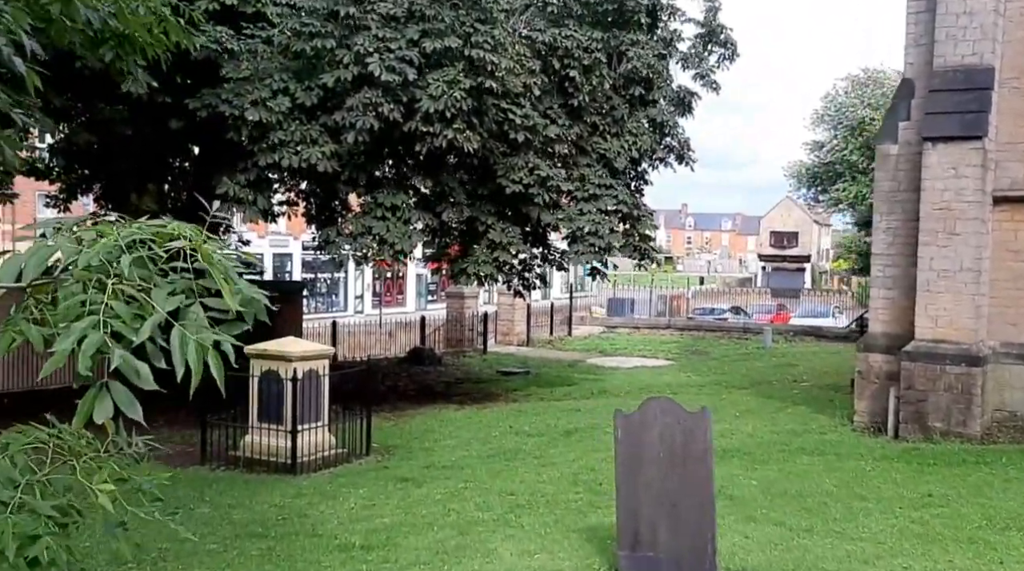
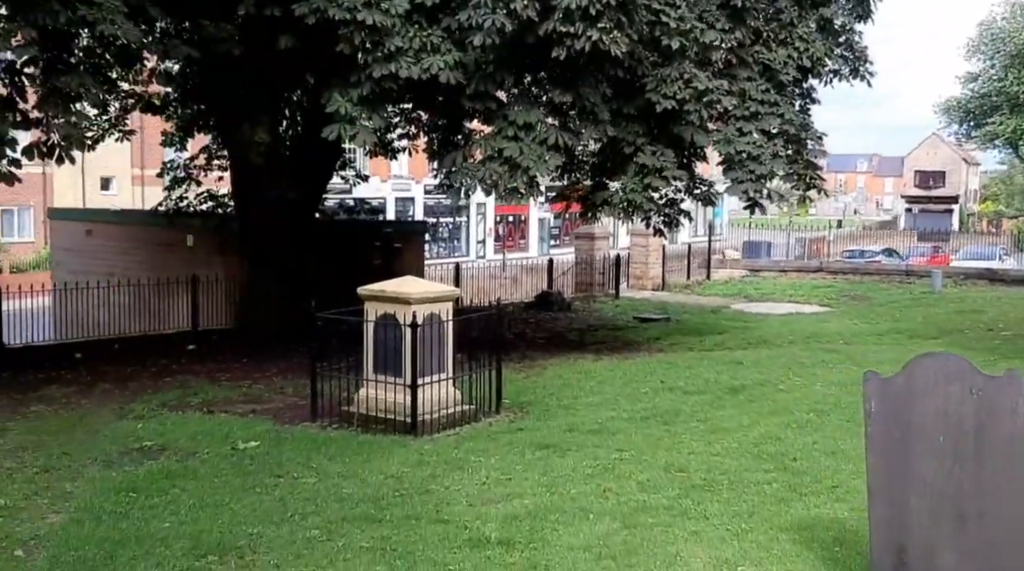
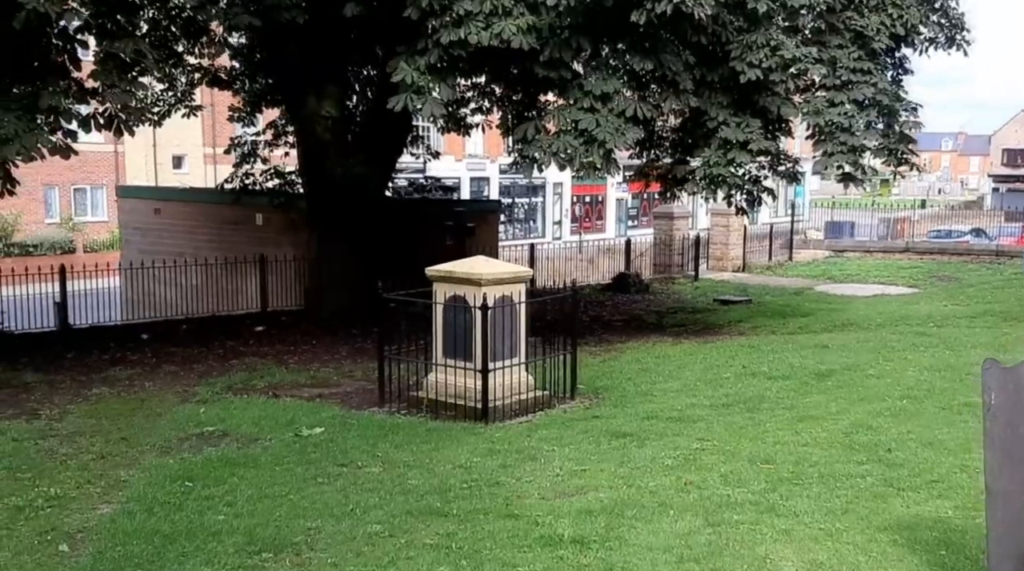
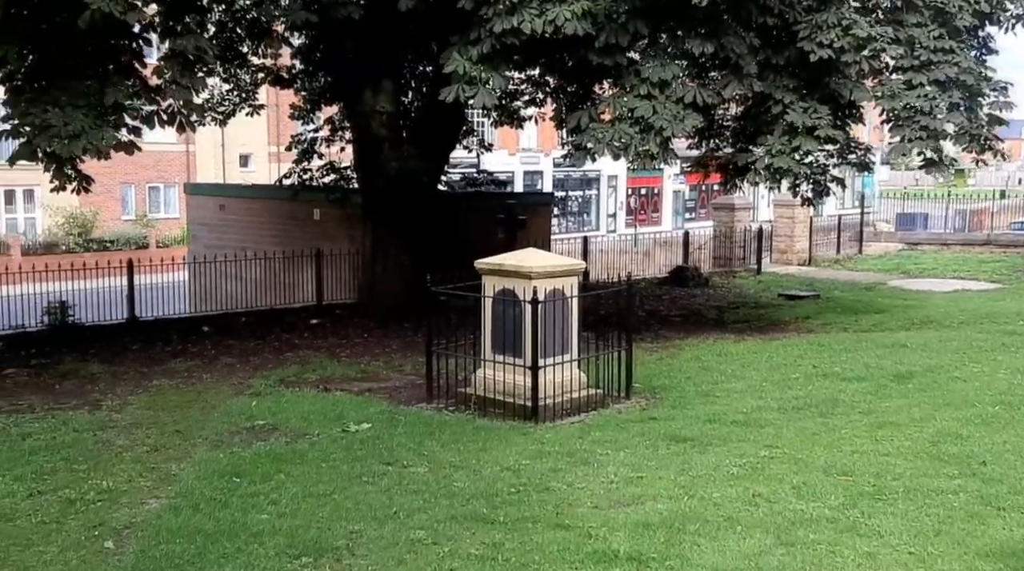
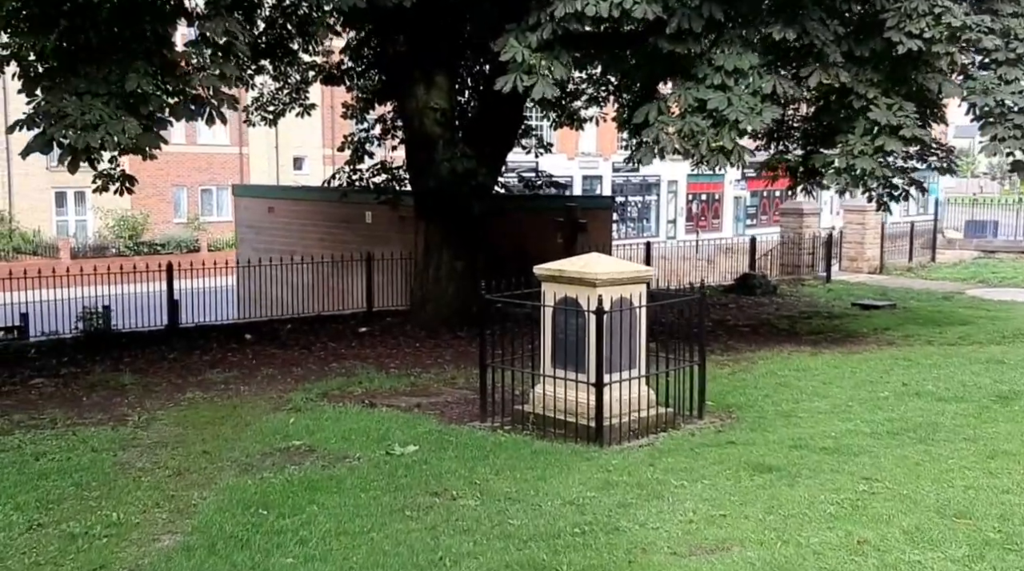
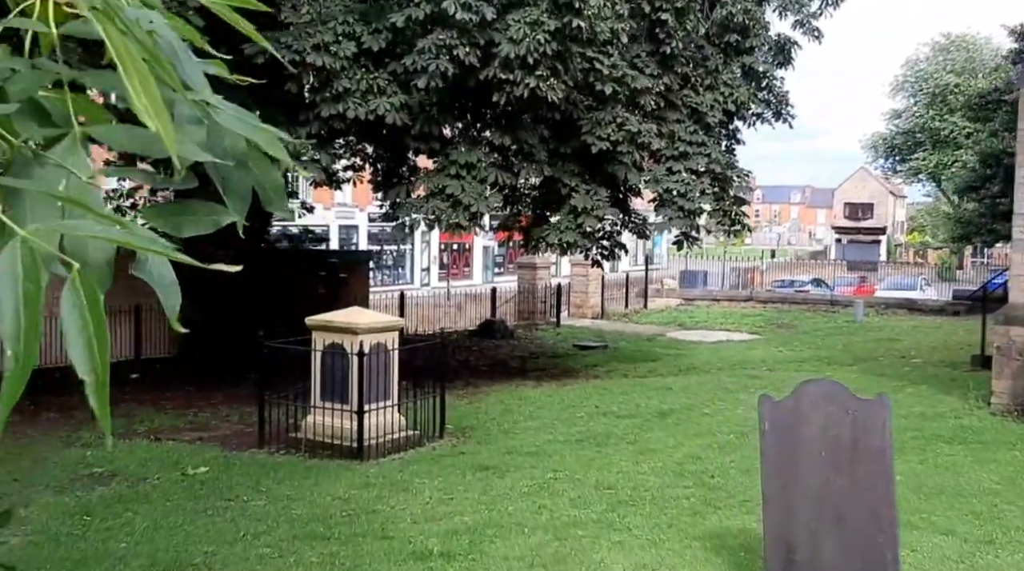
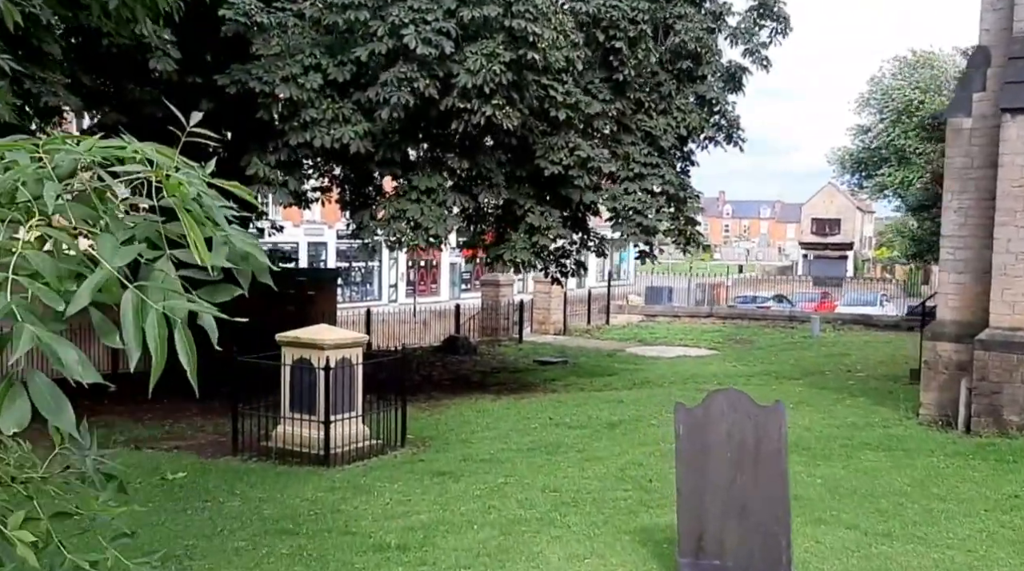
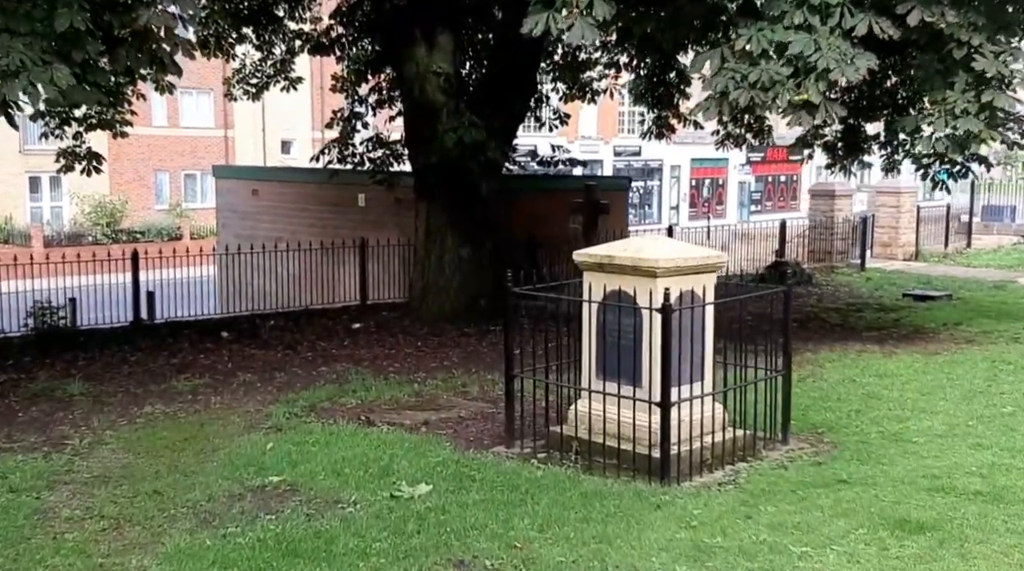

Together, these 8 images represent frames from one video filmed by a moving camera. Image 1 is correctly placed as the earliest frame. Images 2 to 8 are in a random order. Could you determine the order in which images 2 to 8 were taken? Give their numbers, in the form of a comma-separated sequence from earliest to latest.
7, 6, 2, 3, 4, 5, 8
